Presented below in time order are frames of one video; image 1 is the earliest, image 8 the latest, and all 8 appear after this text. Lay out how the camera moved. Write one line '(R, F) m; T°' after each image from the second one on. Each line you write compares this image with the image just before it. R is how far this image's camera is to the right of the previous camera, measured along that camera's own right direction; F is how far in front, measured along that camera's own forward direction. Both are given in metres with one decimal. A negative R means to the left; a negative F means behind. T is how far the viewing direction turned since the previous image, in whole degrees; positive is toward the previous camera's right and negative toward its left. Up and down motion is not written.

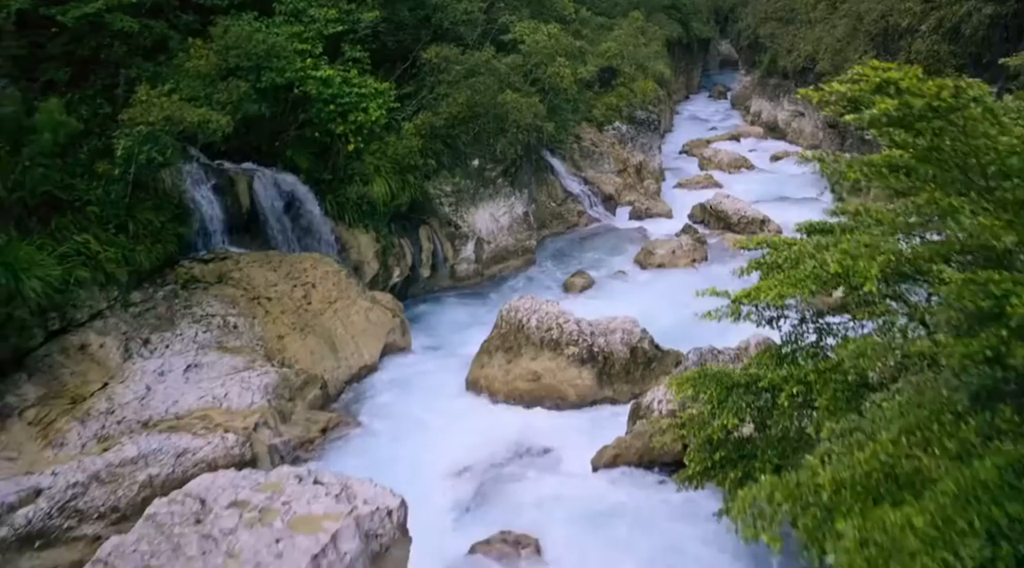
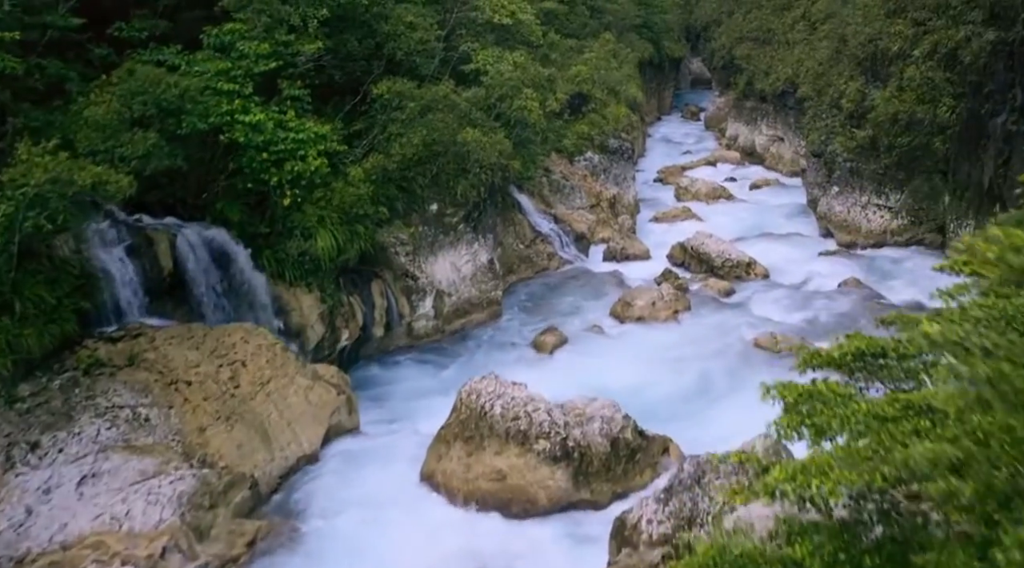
(+0.2, +1.8) m; +2°
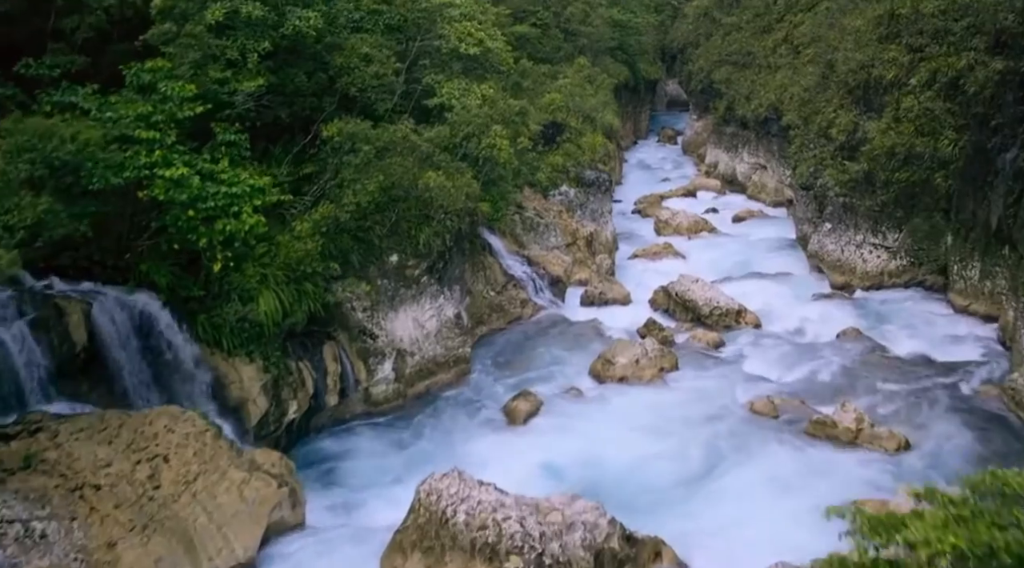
(+0.2, +1.6) m; +2°
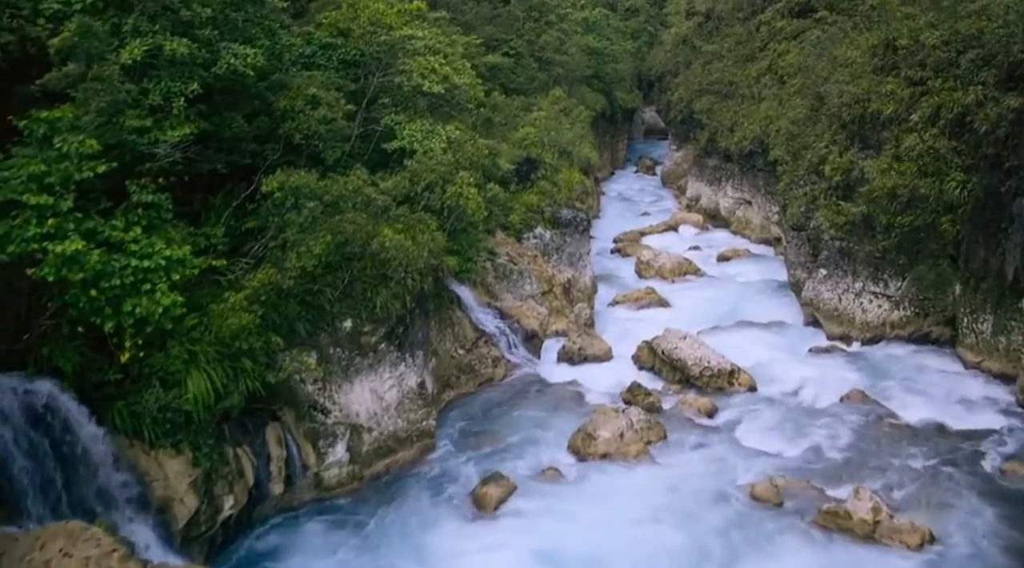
(+0.2, +1.6) m; +2°
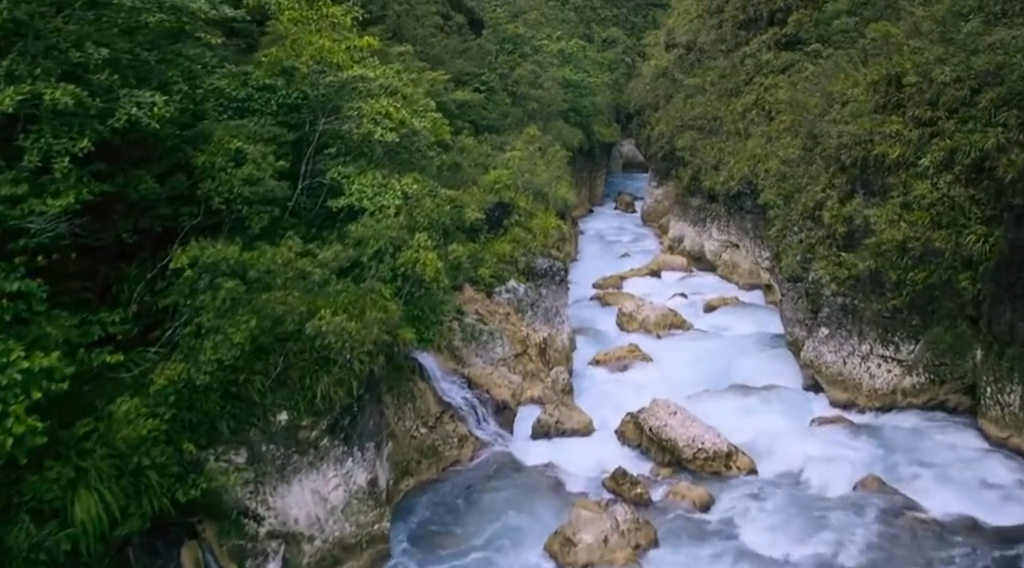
(+0.2, +1.9) m; +1°
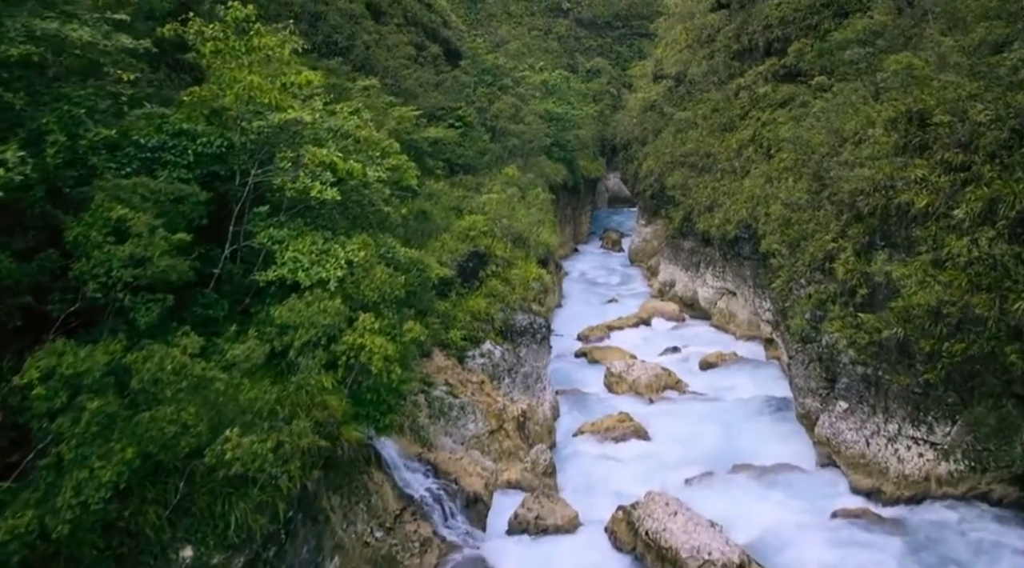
(+0.3, +2.2) m; +1°
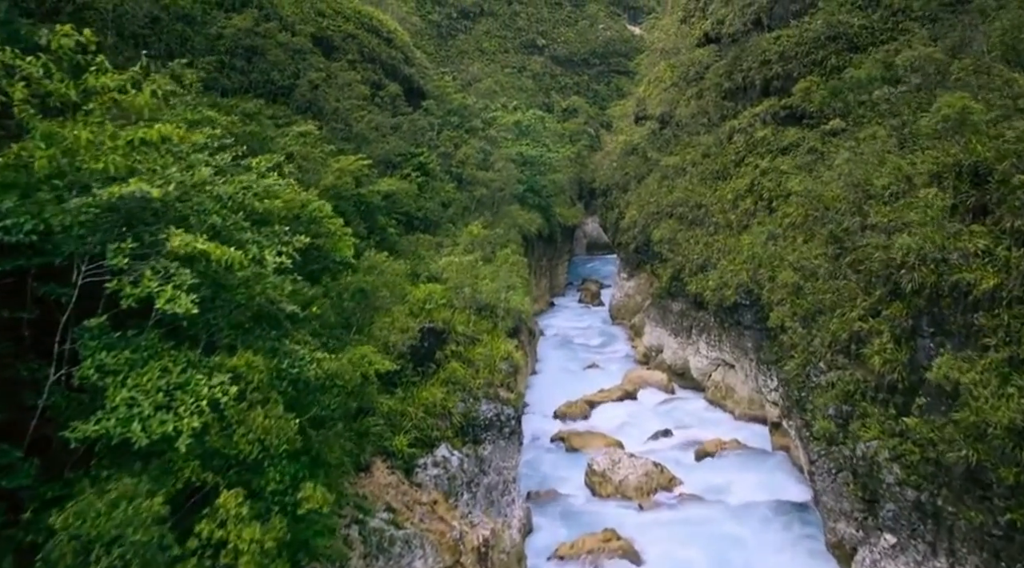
(+0.3, +3.1) m; +2°
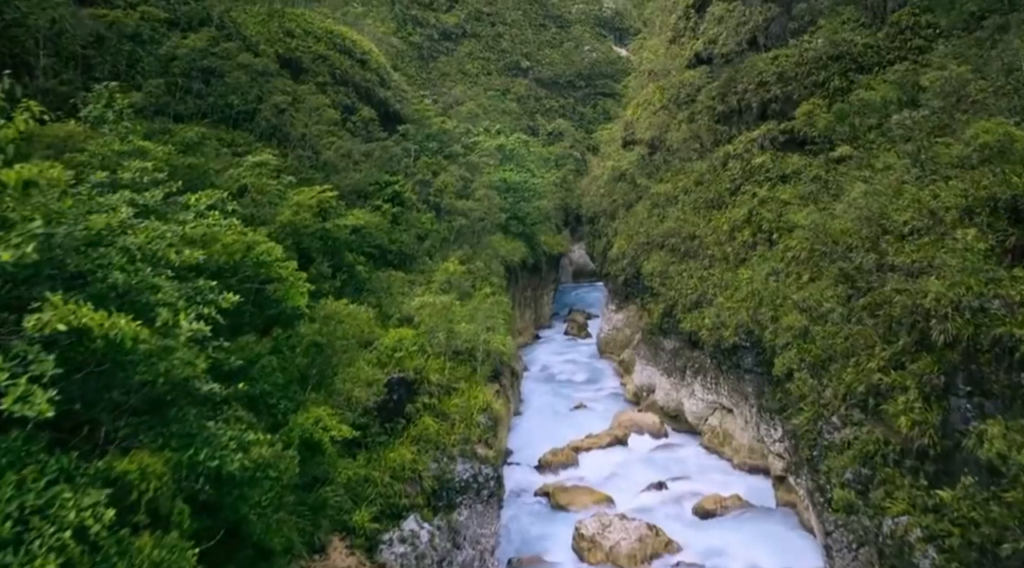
(+0.2, +1.6) m; +1°
